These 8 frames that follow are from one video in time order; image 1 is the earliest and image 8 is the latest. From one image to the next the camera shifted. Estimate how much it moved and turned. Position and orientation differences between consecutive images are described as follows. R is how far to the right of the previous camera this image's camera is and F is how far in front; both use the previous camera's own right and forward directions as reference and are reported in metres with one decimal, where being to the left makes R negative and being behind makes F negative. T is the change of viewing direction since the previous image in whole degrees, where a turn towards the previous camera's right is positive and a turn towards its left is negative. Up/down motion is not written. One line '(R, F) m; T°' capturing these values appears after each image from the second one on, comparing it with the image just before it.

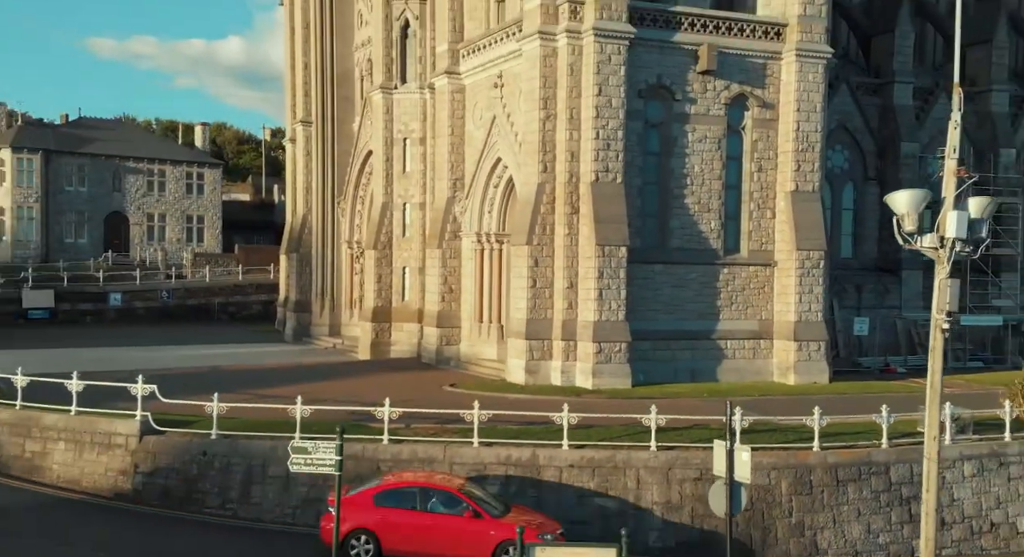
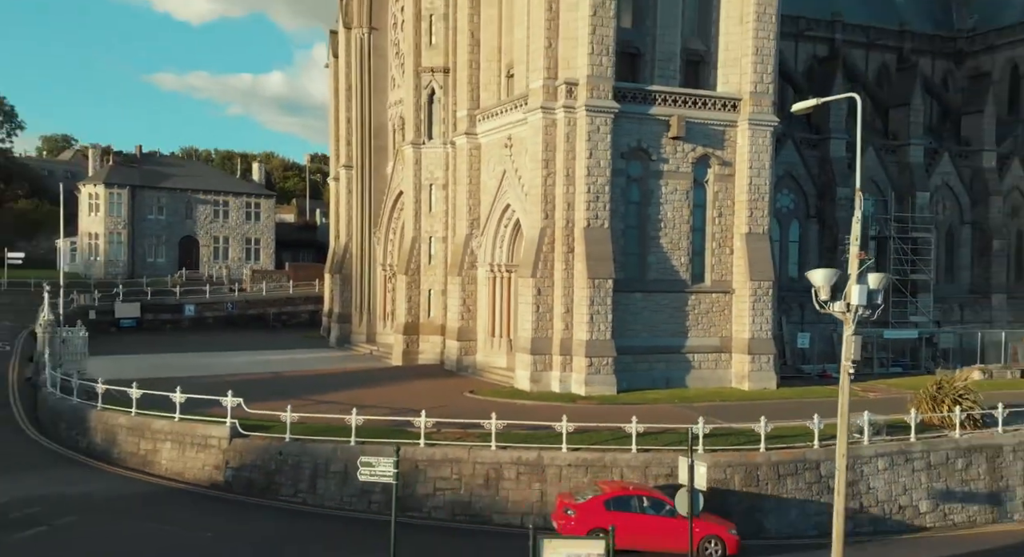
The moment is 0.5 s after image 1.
(+0.5, -4.8) m; -2°
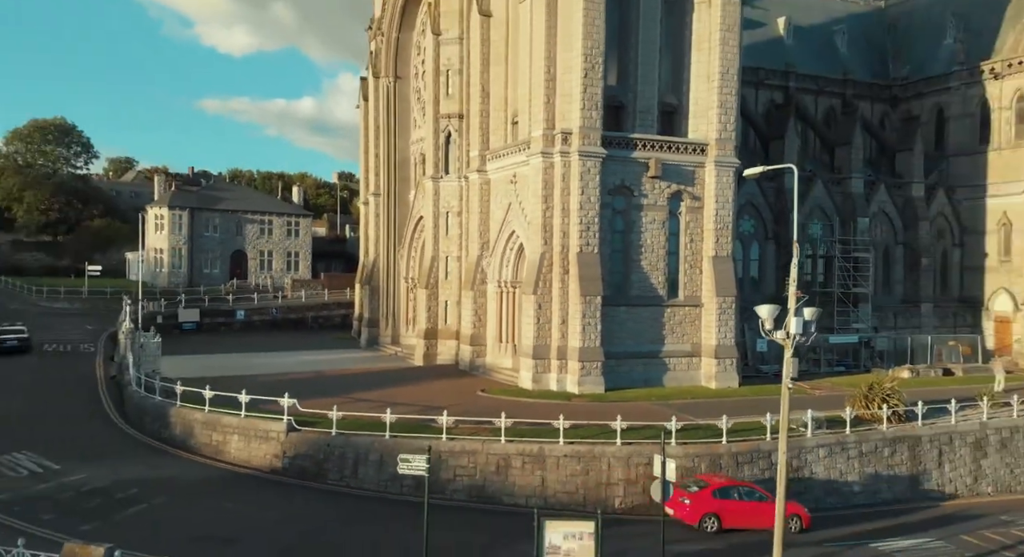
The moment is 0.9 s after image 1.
(+0.2, -4.9) m; -1°
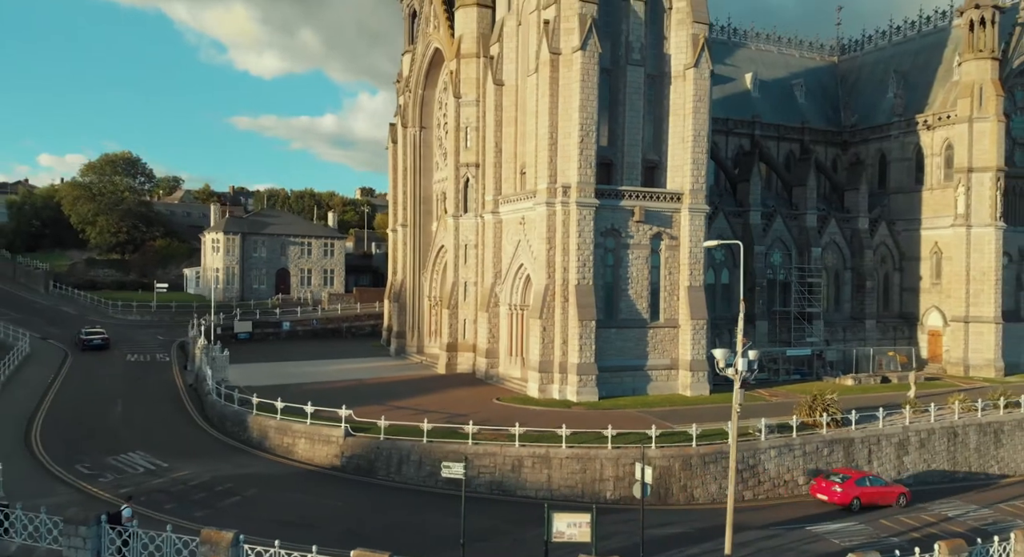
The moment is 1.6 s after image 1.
(0.0, -6.1) m; -1°
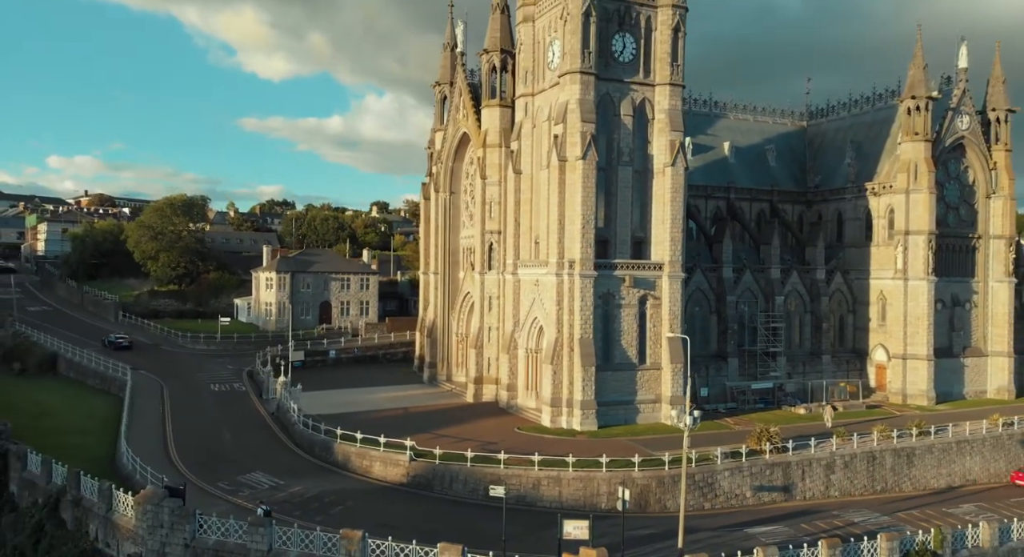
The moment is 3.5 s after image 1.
(-0.6, -9.5) m; 0°
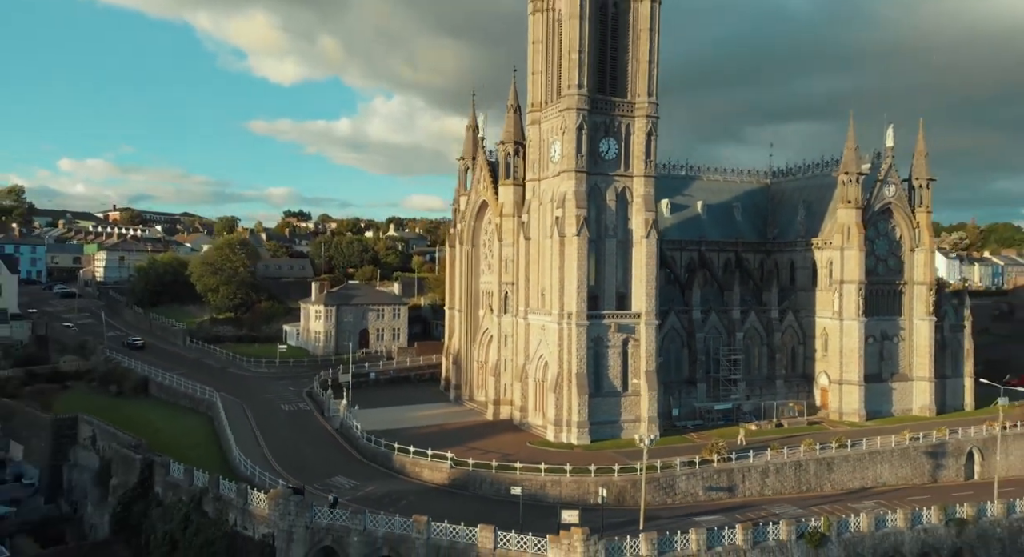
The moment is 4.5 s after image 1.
(-0.3, -13.2) m; 0°
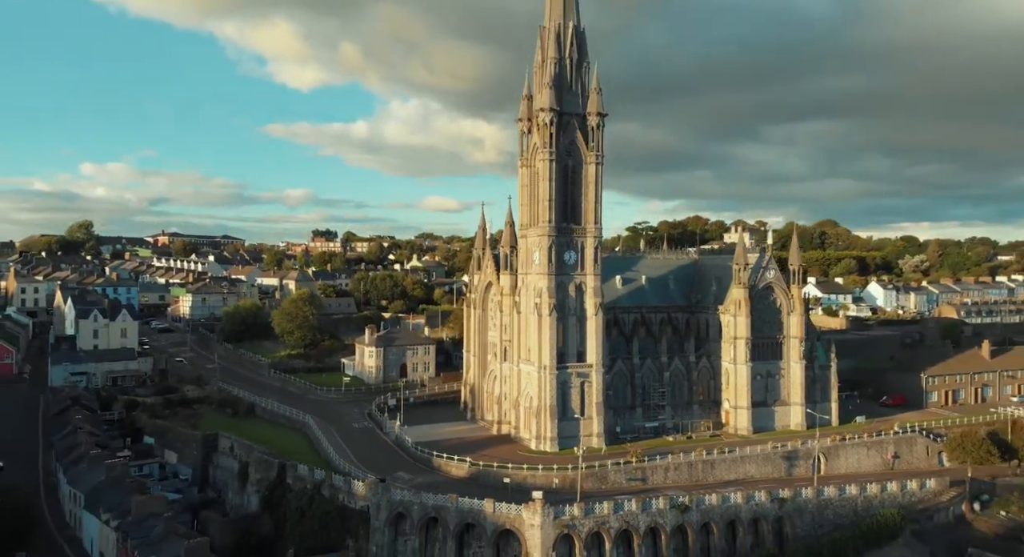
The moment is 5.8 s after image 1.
(+2.1, -31.1) m; -1°
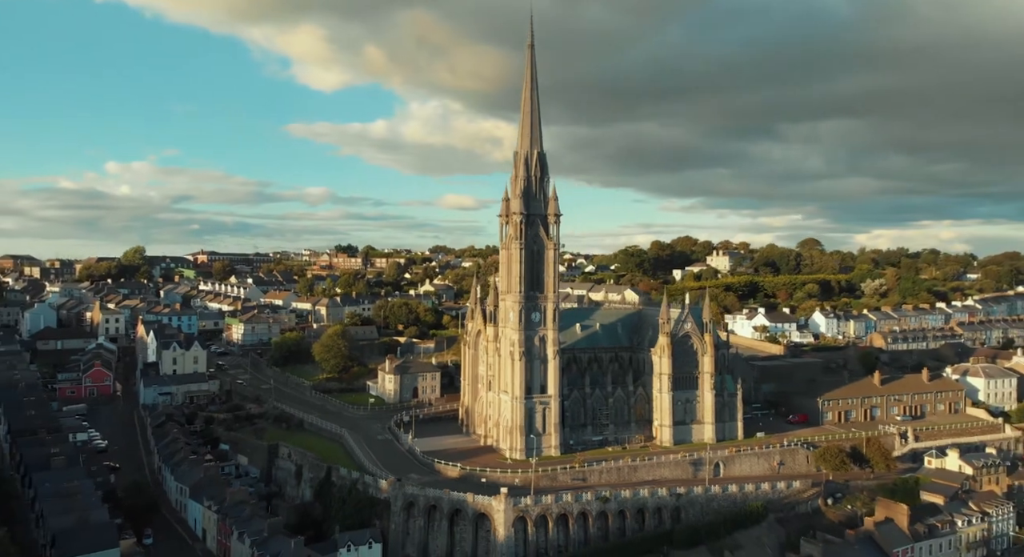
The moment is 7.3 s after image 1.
(+5.3, -34.0) m; -1°
